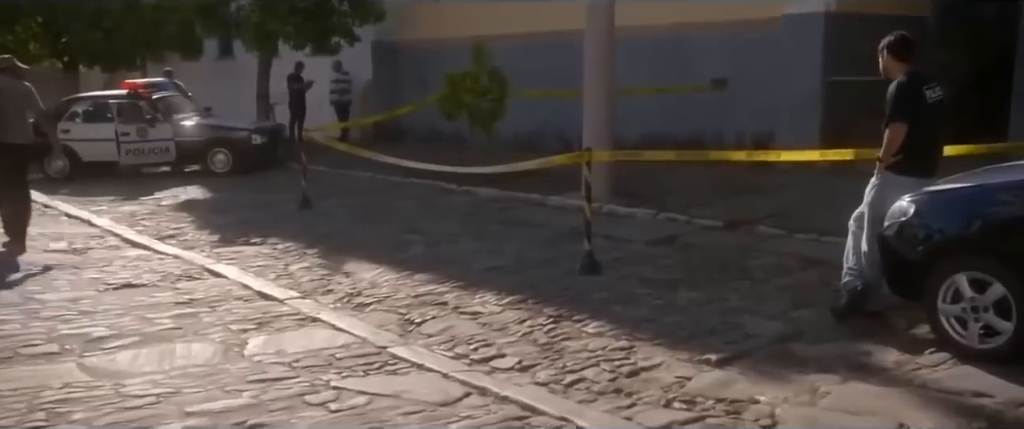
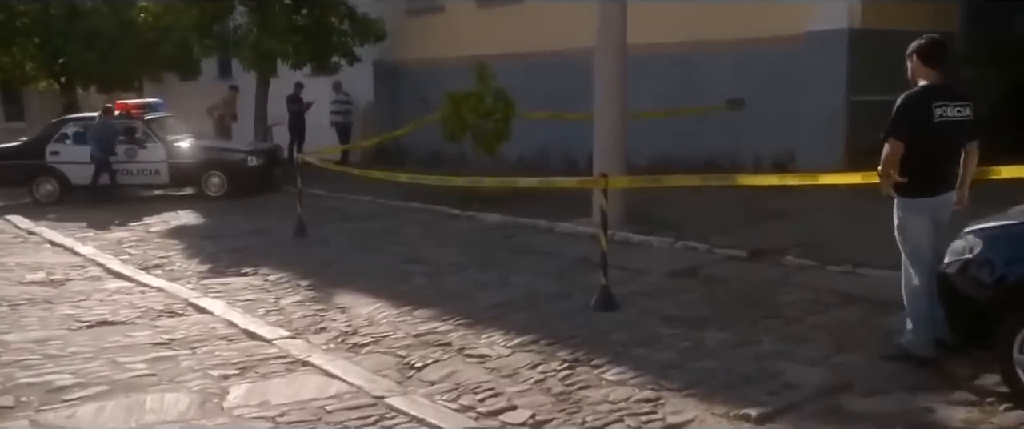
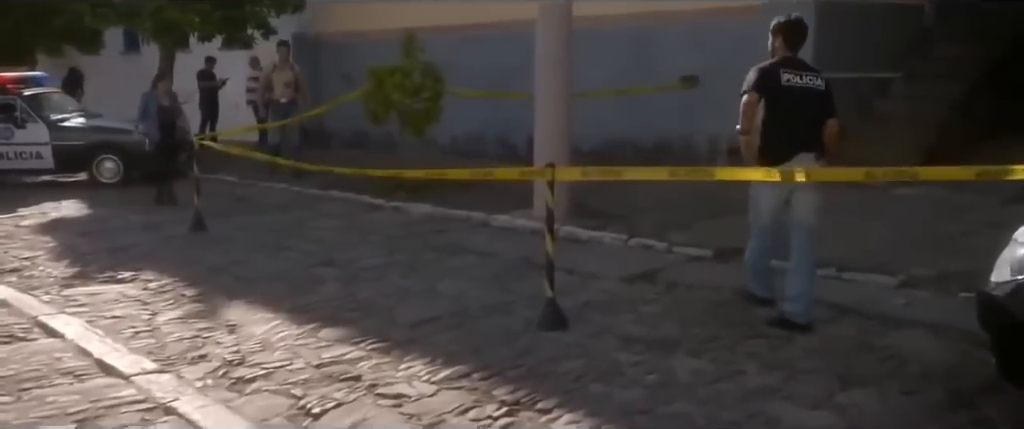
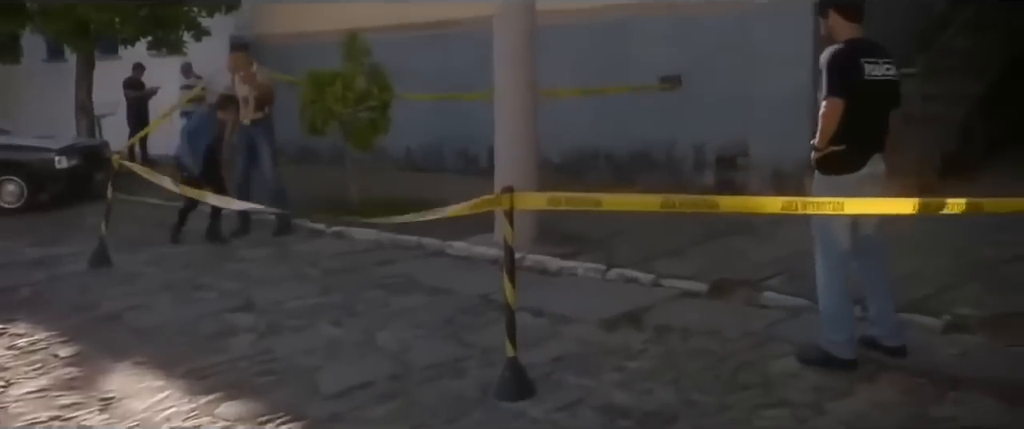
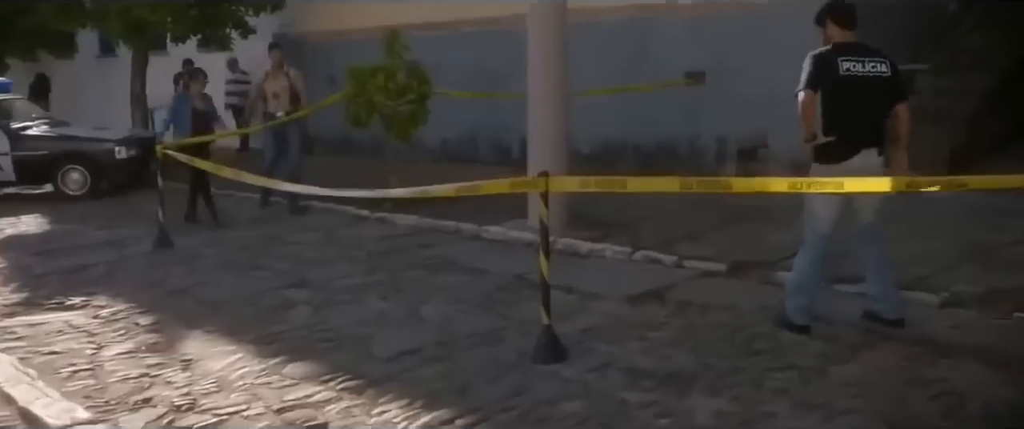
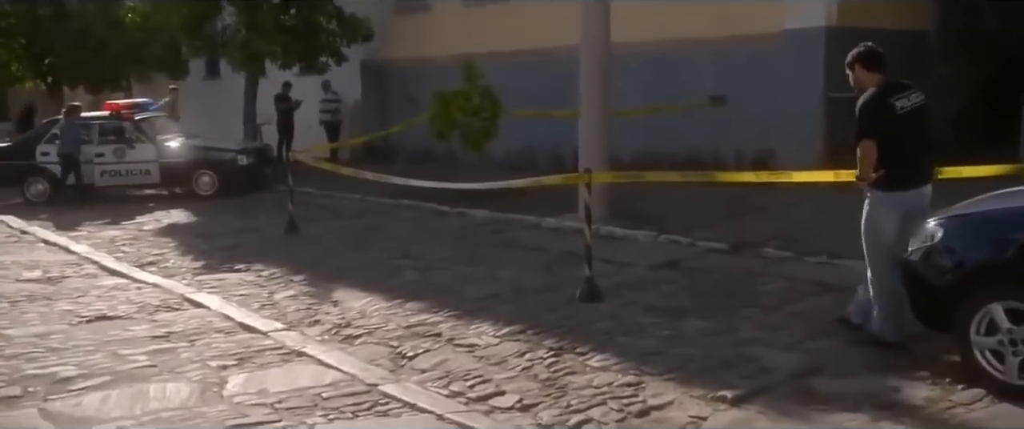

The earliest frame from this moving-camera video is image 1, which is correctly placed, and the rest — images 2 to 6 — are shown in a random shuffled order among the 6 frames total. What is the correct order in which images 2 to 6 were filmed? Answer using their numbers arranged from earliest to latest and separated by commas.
6, 2, 3, 5, 4
